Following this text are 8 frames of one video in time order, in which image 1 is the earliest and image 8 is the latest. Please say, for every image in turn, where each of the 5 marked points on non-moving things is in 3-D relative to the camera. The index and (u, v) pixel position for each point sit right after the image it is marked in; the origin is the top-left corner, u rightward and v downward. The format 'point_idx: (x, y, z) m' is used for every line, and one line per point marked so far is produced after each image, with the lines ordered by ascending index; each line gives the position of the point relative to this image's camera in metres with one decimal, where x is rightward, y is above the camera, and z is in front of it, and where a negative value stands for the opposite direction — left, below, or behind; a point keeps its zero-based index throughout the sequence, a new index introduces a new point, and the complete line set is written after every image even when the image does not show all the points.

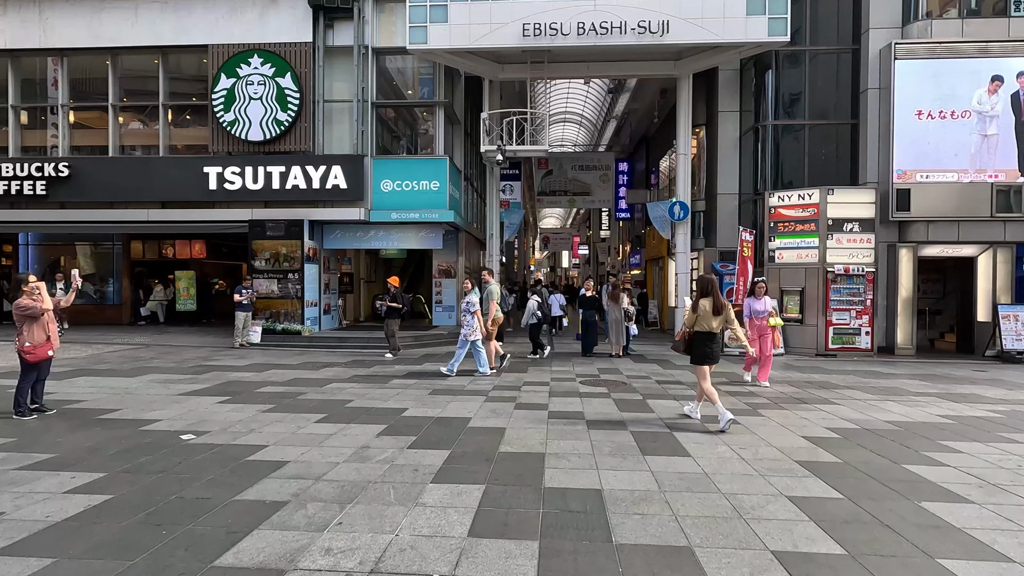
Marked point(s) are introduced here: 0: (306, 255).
0: (-5.6, +0.9, +14.6) m
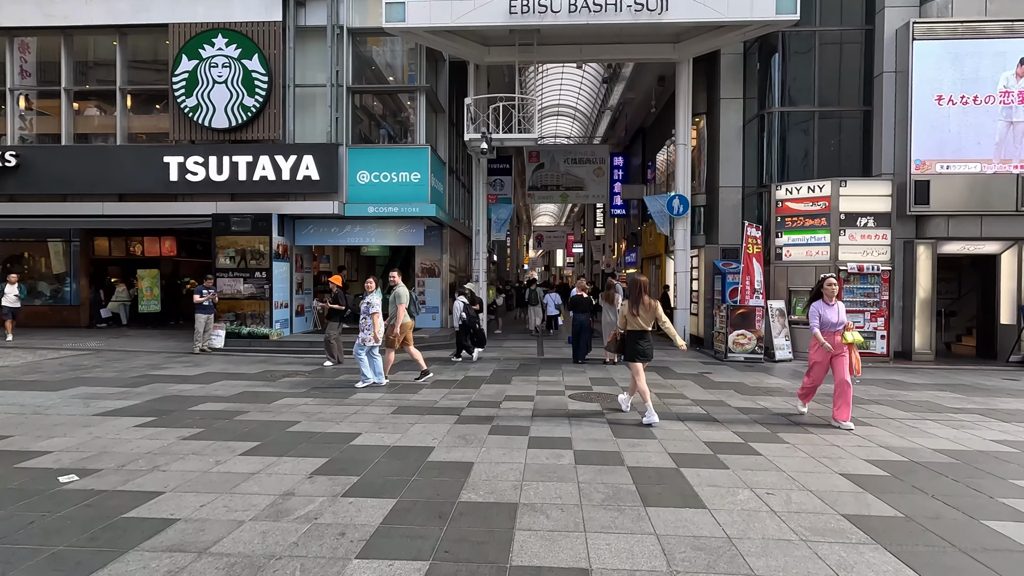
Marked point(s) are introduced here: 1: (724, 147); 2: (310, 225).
0: (-6.0, +0.9, +13.4) m
1: (+5.7, +3.8, +14.3) m
2: (-5.4, +1.7, +14.4) m
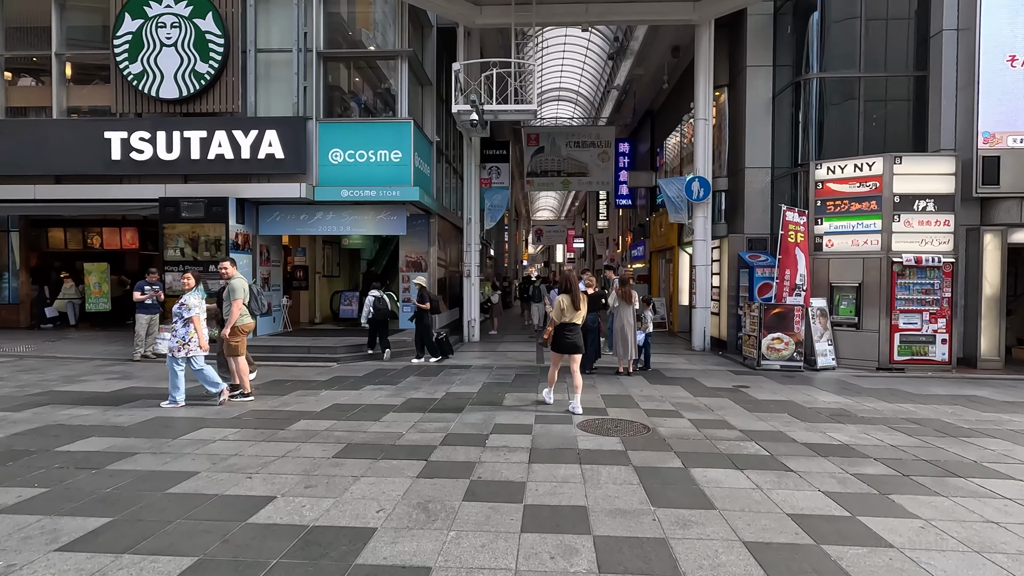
0: (-6.1, +1.0, +11.6) m
1: (+5.6, +3.9, +12.4) m
2: (-5.5, +1.8, +12.5) m
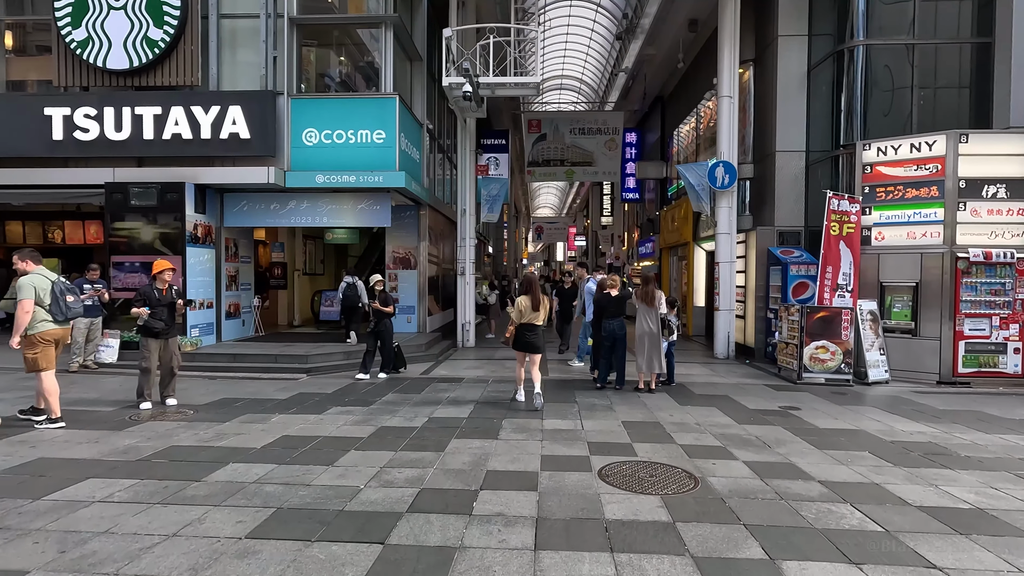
0: (-6.1, +1.0, +10.1) m
1: (+5.6, +3.9, +11.0) m
2: (-5.6, +1.8, +11.0) m
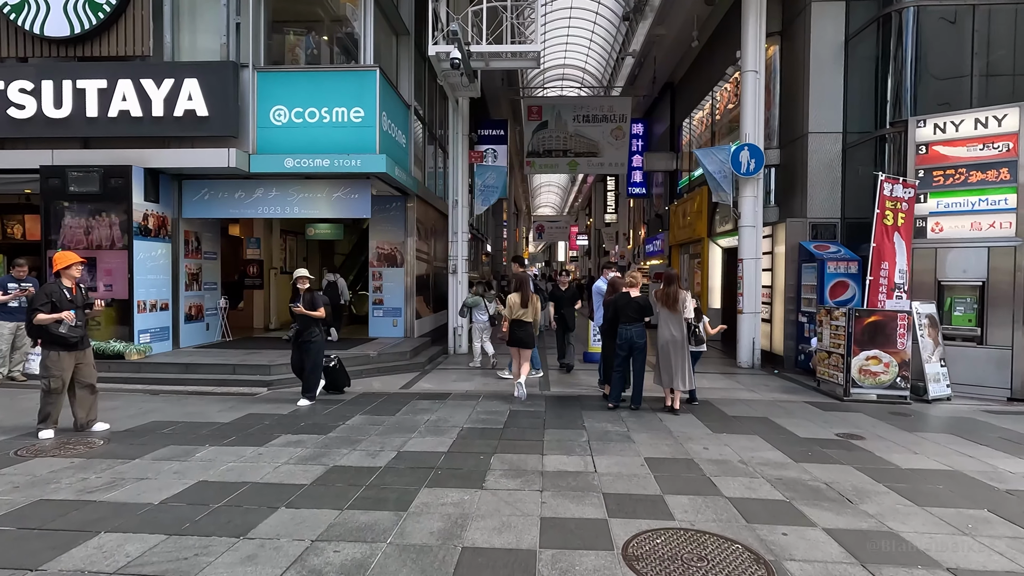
0: (-6.2, +1.0, +8.8) m
1: (+5.5, +3.9, +9.6) m
2: (-5.6, +1.8, +9.7) m
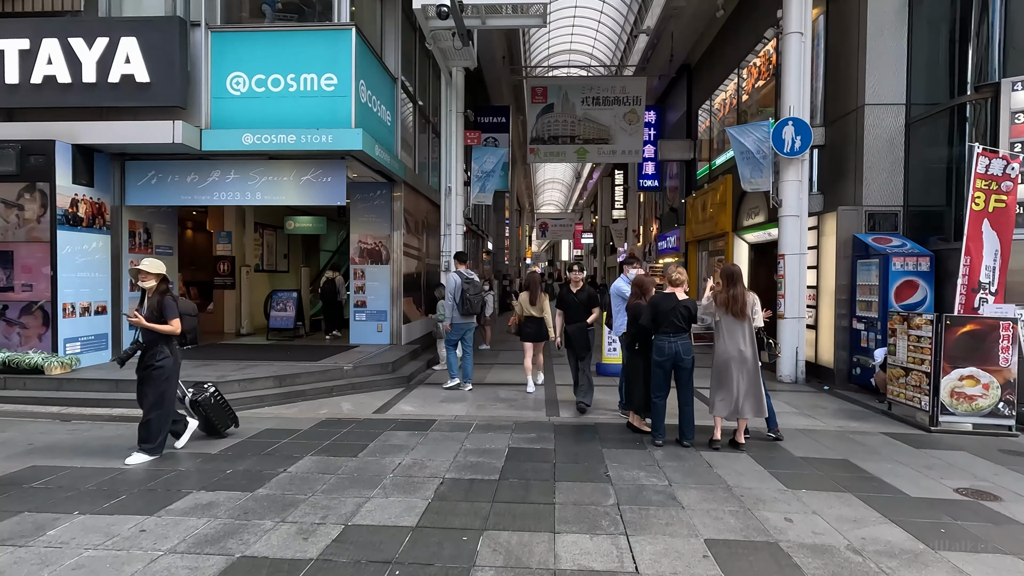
0: (-6.2, +1.0, +7.4) m
1: (+5.5, +3.9, +8.1) m
2: (-5.6, +1.8, +8.3) m
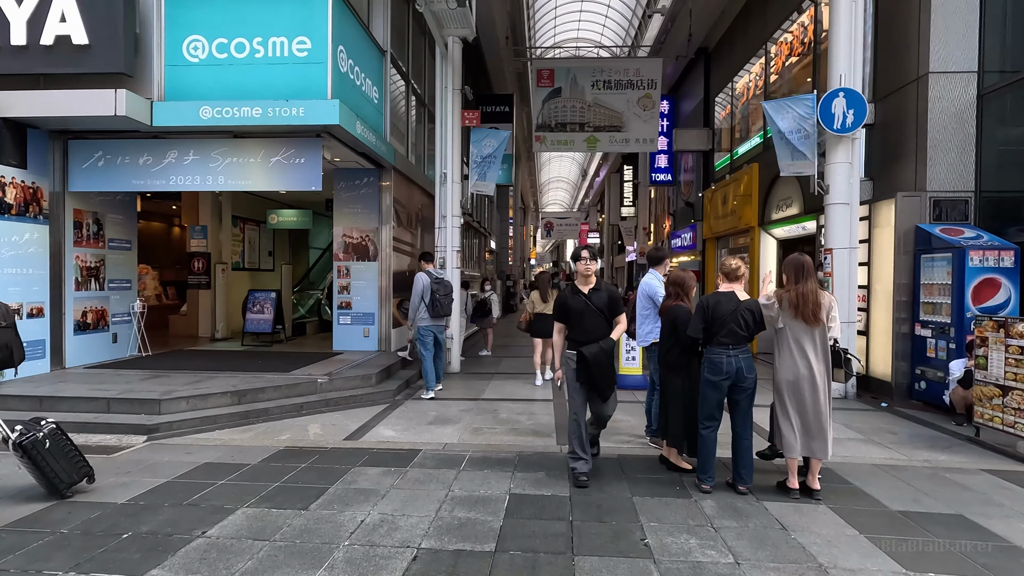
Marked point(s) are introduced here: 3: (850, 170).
0: (-6.1, +1.0, +6.3) m
1: (+5.6, +3.9, +6.9) m
2: (-5.5, +1.8, +7.2) m
3: (+4.7, +1.6, +7.3) m
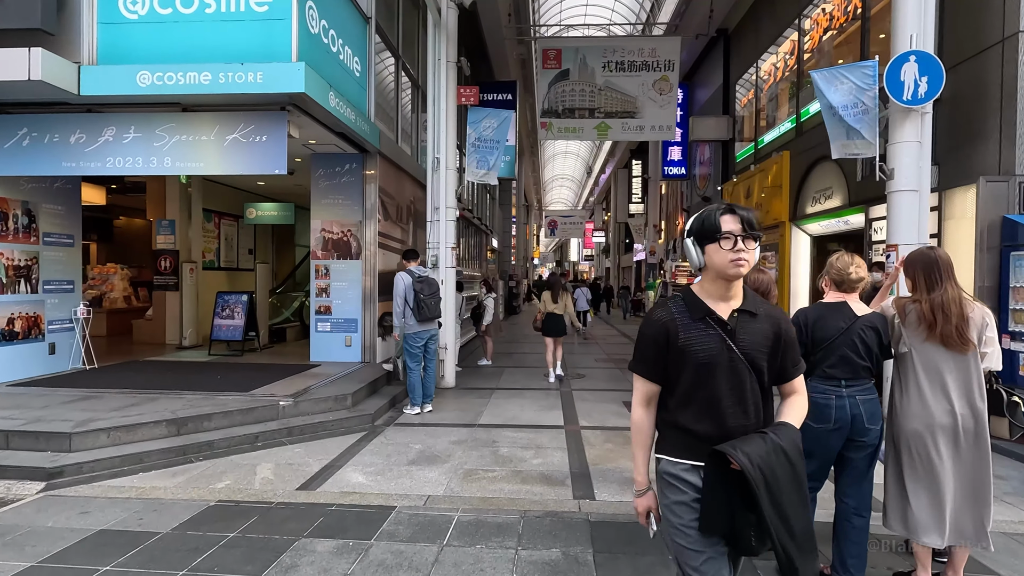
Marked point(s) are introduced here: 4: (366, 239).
0: (-6.1, +1.0, +5.1) m
1: (+5.6, +3.8, +5.7) m
2: (-5.5, +1.8, +6.0) m
3: (+4.7, +1.6, +6.1) m
4: (-2.2, +0.7, +8.1) m
